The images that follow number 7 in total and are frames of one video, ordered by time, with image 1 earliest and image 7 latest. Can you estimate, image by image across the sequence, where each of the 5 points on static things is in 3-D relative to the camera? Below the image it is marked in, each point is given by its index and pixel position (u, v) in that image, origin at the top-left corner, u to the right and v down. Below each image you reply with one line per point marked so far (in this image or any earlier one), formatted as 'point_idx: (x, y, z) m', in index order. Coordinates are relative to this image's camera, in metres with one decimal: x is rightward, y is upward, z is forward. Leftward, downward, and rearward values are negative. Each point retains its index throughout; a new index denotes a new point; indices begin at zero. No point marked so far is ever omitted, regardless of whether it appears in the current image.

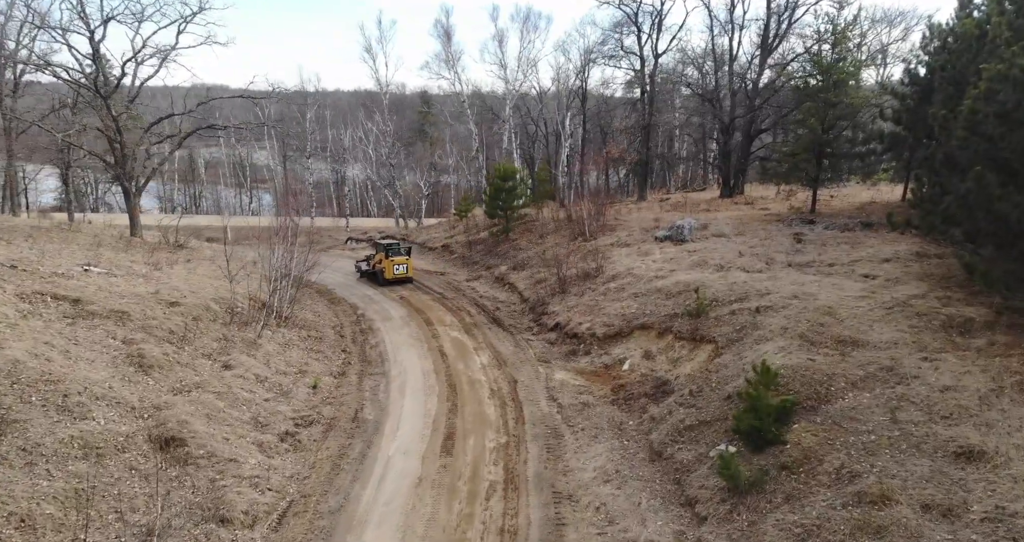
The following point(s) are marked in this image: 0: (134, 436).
0: (-6.2, -2.7, +12.5) m
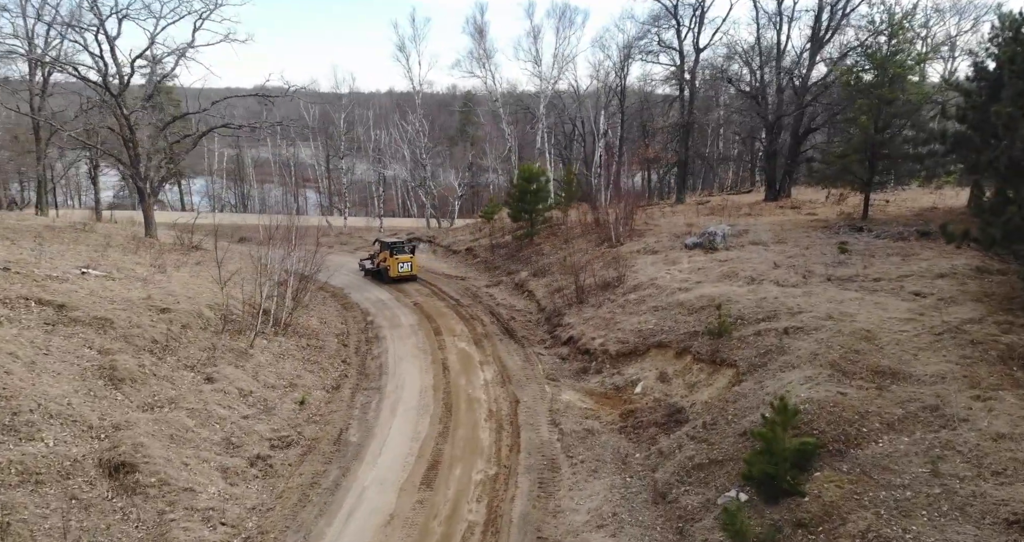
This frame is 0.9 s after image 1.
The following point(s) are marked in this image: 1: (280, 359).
0: (-6.5, -2.9, +11.5) m
1: (-5.4, -2.1, +17.8) m
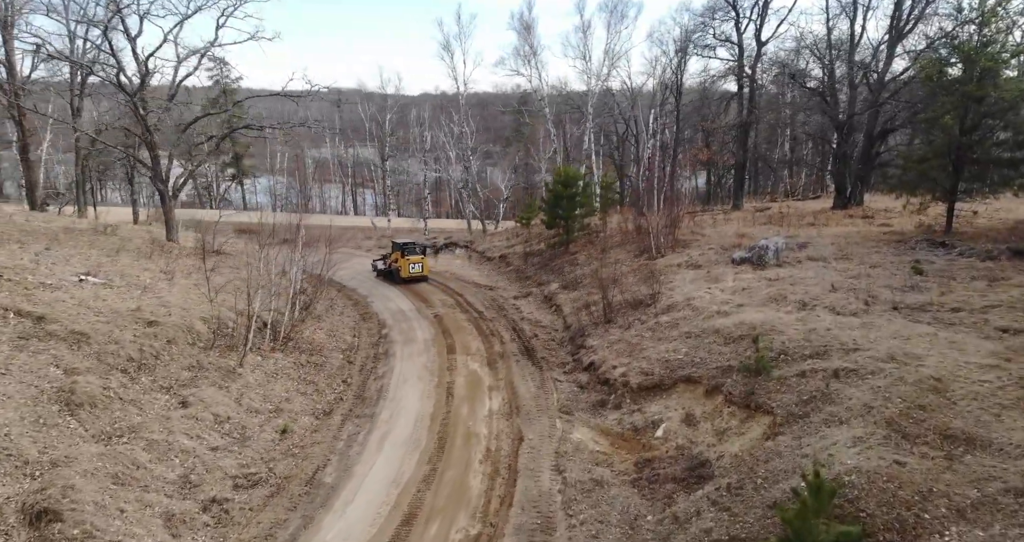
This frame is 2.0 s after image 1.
0: (-6.8, -3.1, +10.2) m
1: (-5.1, -2.3, +16.4) m
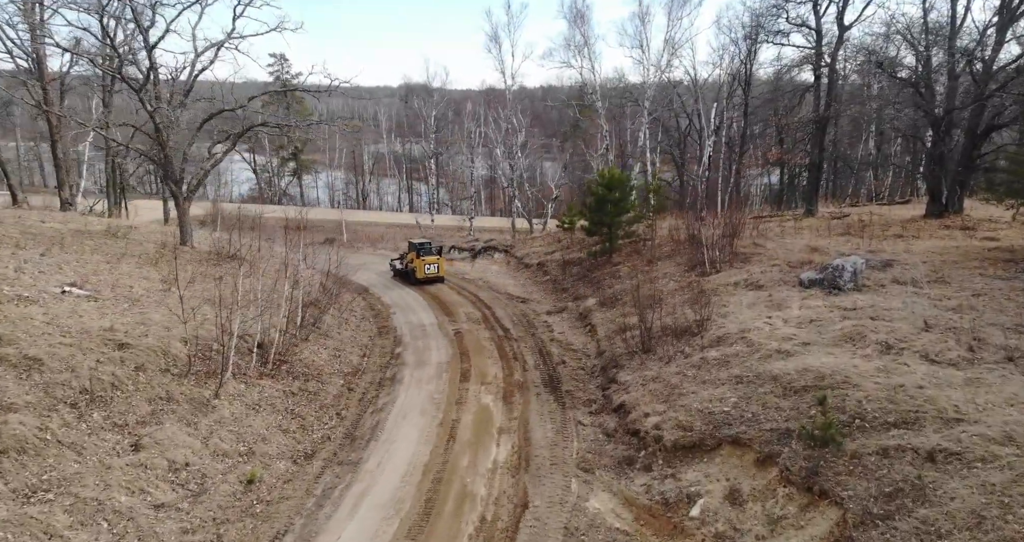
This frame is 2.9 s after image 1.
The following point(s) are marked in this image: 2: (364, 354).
0: (-7.1, -3.5, +8.3) m
1: (-4.8, -2.7, +14.3) m
2: (-3.7, -2.1, +18.9) m
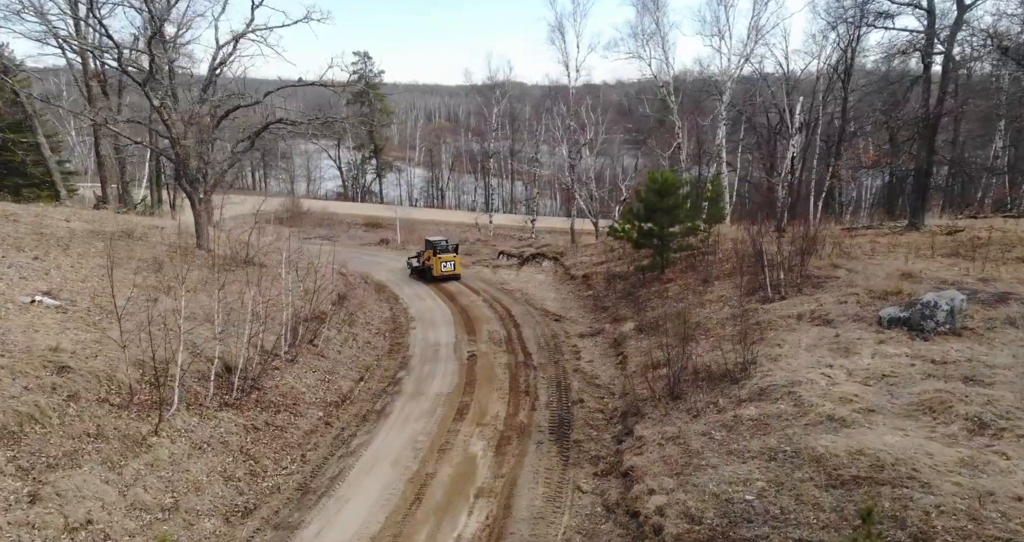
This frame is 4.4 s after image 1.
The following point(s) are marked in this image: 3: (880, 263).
0: (-8.1, -3.7, +6.7) m
1: (-5.1, -3.0, +12.4) m
2: (-3.3, -2.4, +16.7) m
3: (+8.7, +0.2, +18.0) m
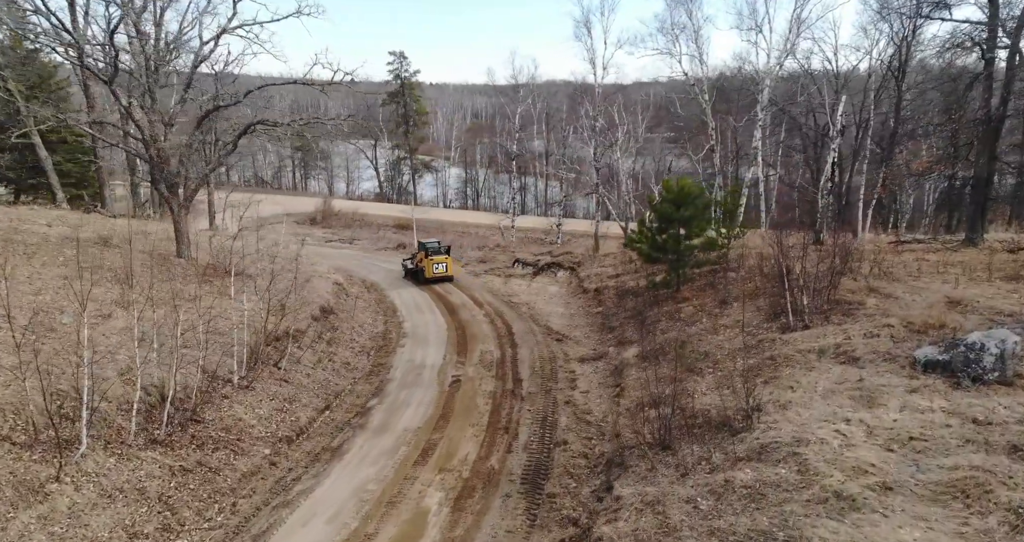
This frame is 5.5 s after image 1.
0: (-9.1, -4.0, +5.4) m
1: (-5.8, -3.3, +10.9) m
2: (-3.7, -2.7, +15.1) m
3: (+8.4, -0.4, +15.6) m
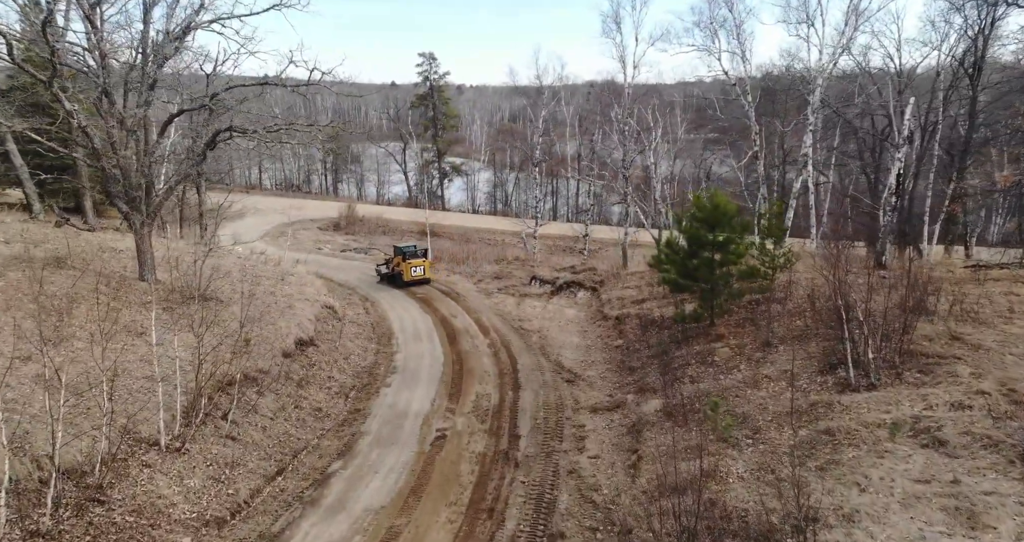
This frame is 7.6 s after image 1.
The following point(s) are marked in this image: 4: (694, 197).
0: (-9.8, -4.6, +3.1) m
1: (-6.2, -3.9, +8.4) m
2: (-3.9, -3.3, +12.5) m
3: (+8.3, -1.1, +12.4) m
4: (+3.6, +1.5, +15.1) m
